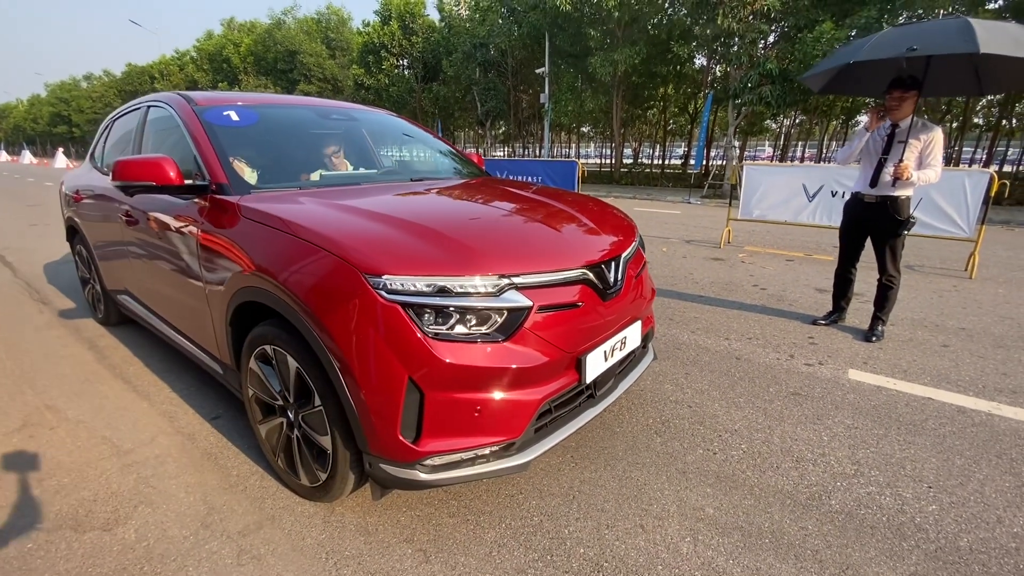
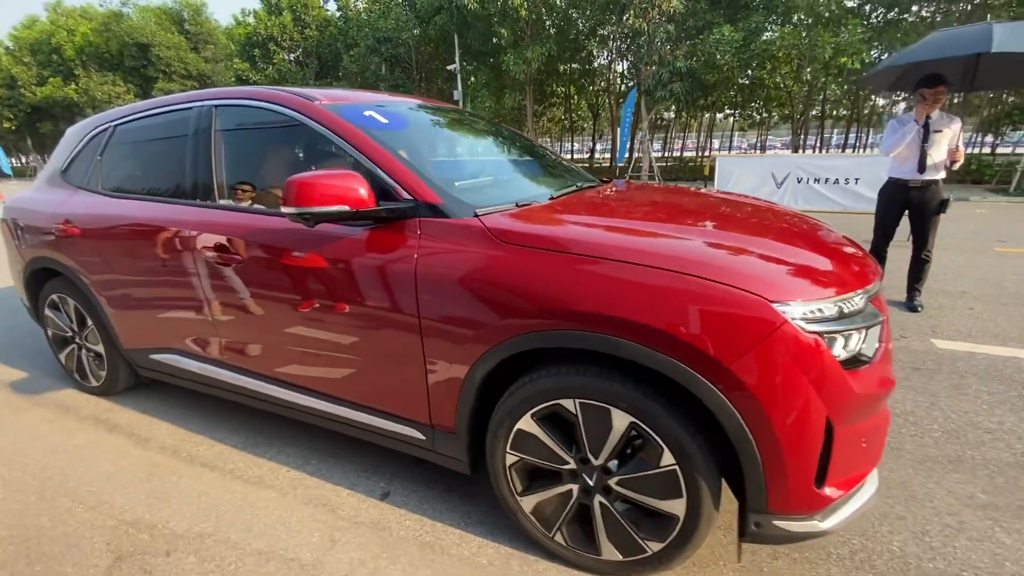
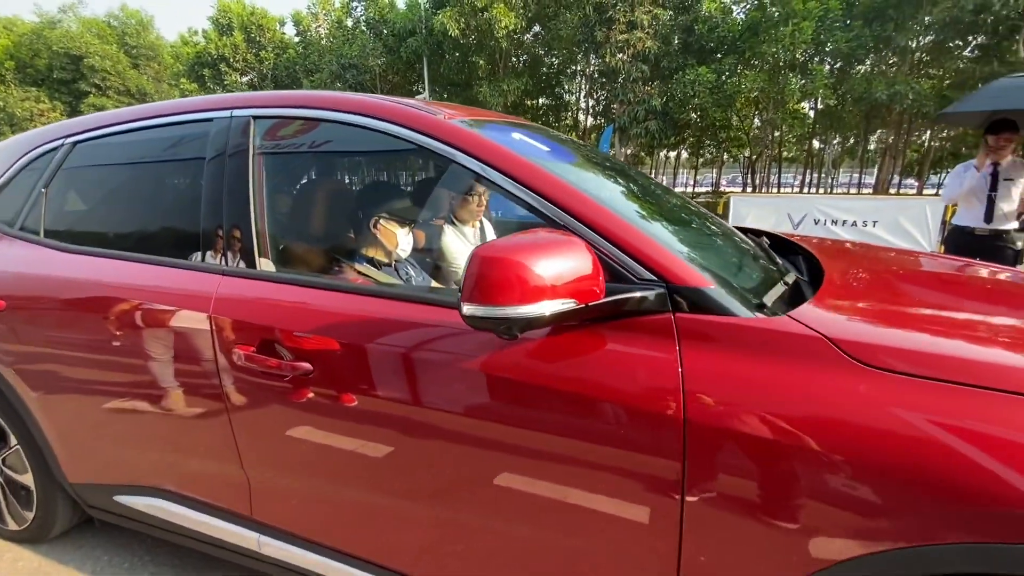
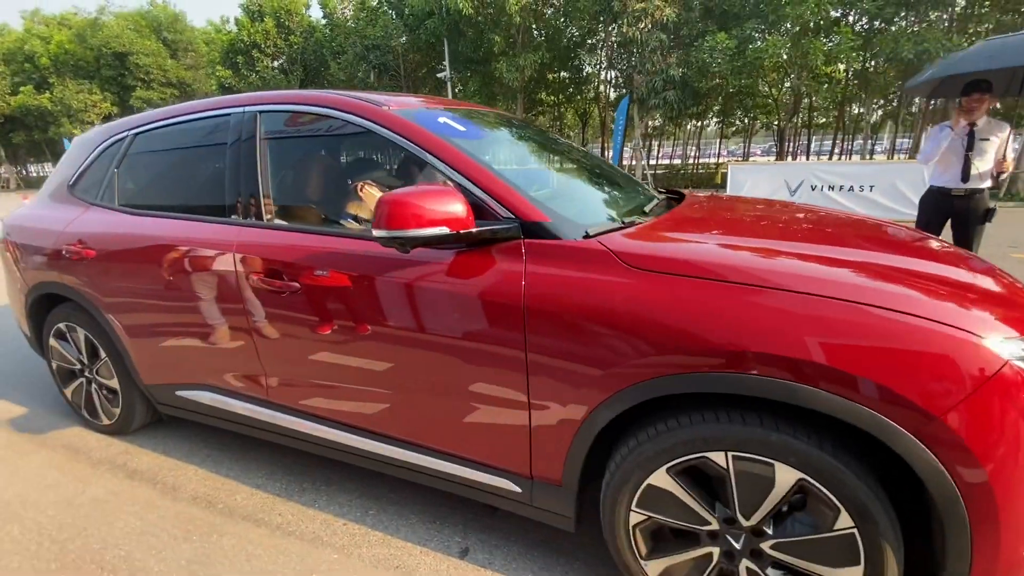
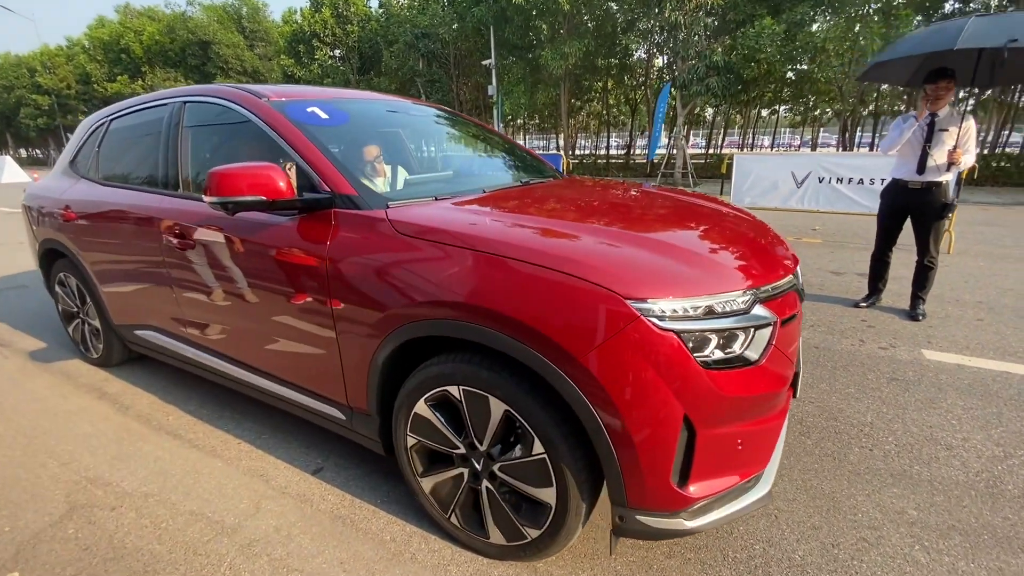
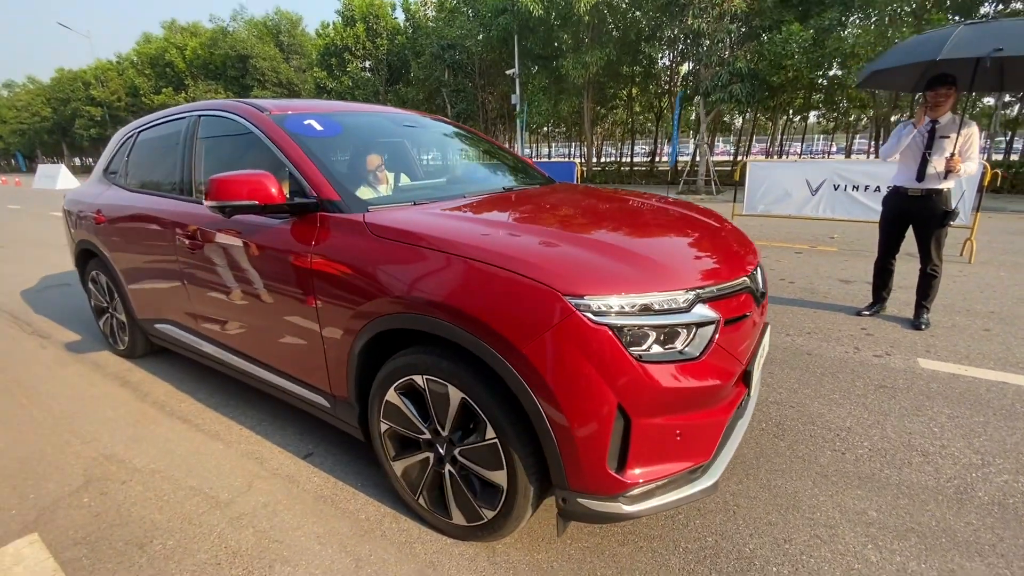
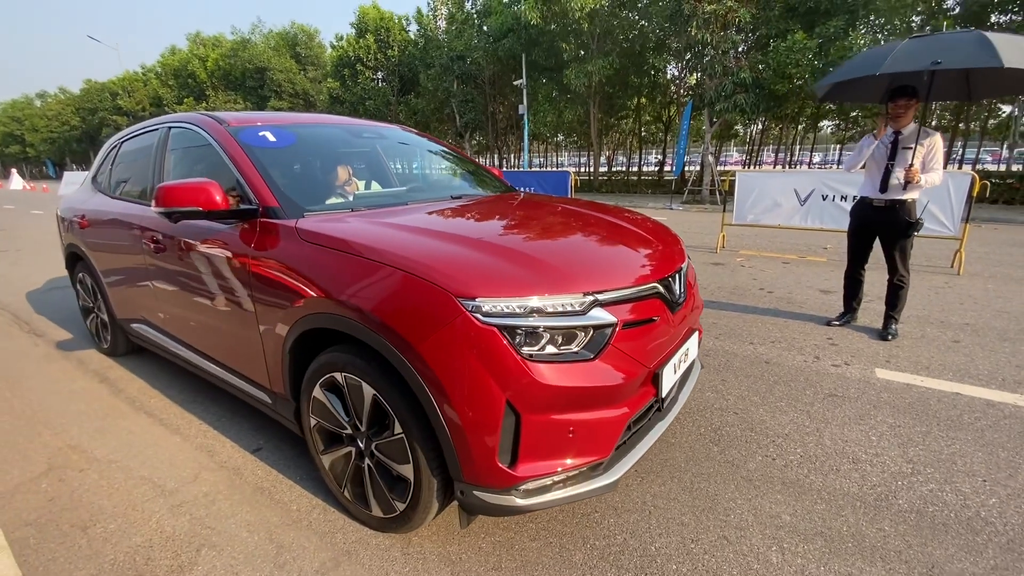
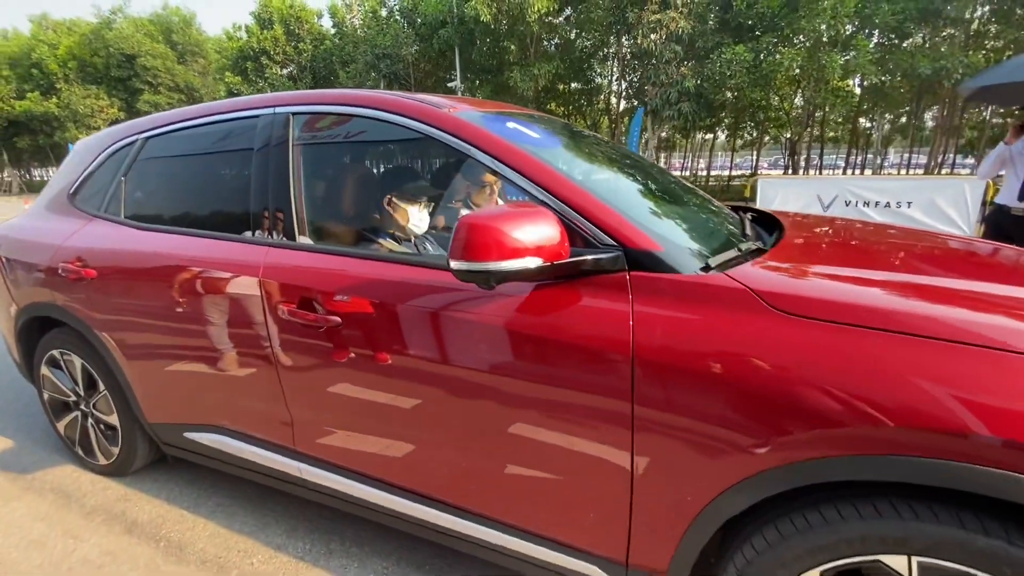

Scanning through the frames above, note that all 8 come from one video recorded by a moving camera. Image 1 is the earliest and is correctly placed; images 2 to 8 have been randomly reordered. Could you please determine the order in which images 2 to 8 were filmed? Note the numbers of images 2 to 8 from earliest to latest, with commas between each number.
7, 6, 5, 2, 4, 8, 3
